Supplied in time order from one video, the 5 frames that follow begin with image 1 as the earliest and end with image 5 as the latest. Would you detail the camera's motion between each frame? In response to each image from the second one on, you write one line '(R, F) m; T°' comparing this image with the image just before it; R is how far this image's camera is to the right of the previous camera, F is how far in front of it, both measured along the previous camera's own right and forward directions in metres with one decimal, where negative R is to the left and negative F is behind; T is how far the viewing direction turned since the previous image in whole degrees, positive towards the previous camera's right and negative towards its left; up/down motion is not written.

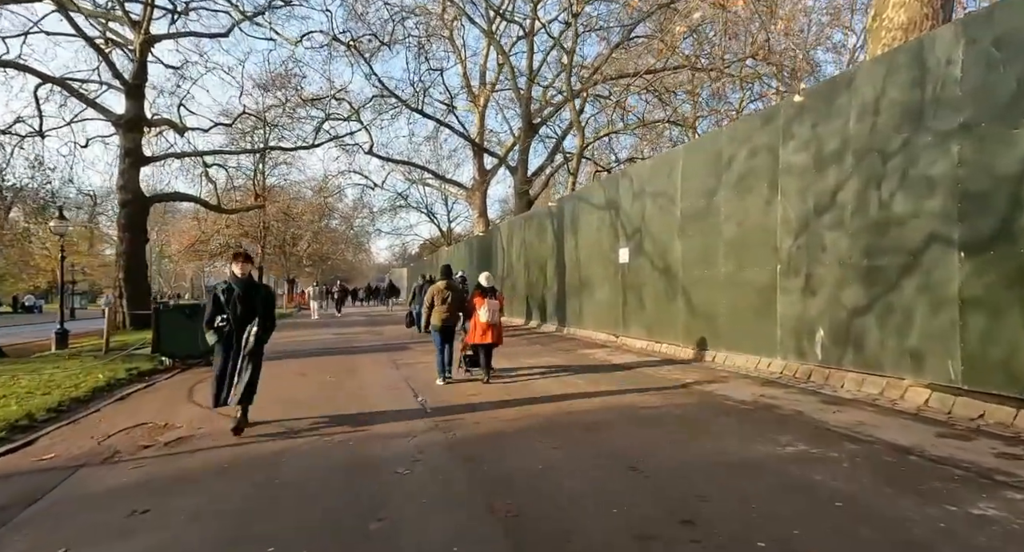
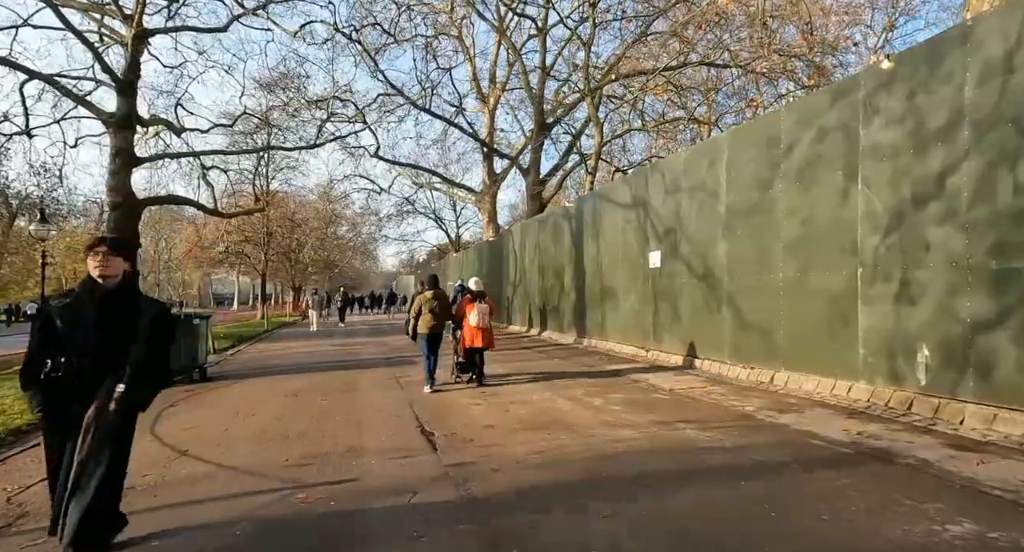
(-0.2, +1.6) m; -1°
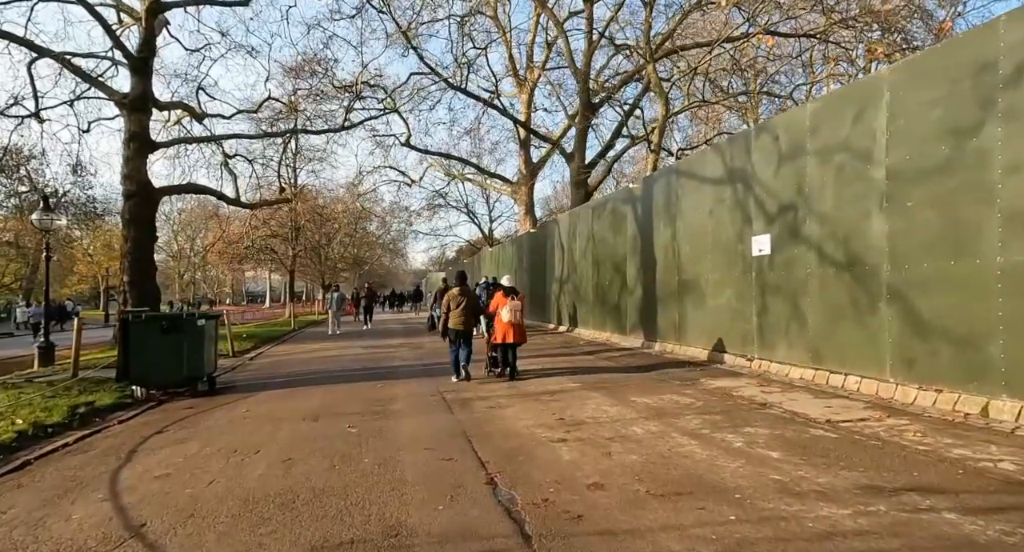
(-0.7, +2.5) m; -2°
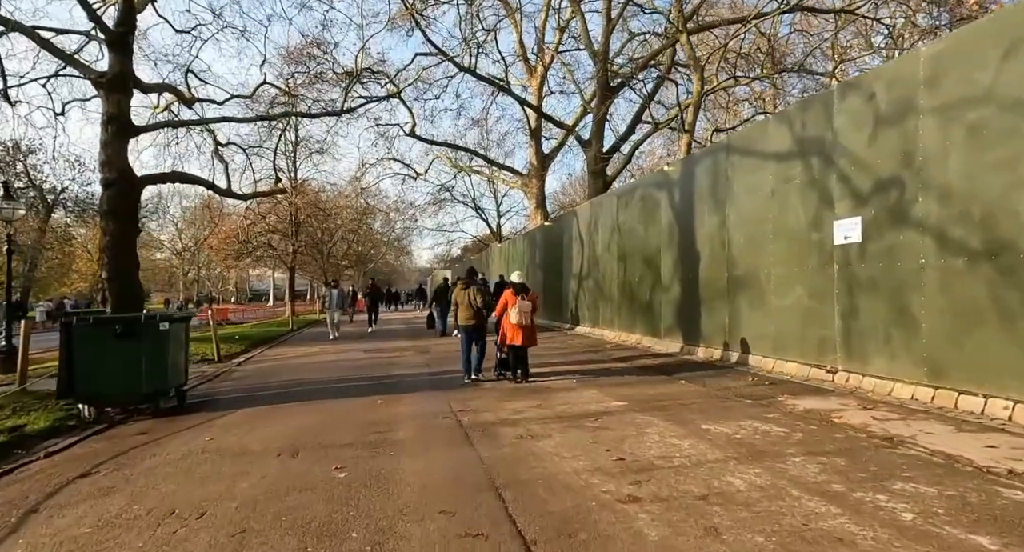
(-0.3, +2.0) m; 0°
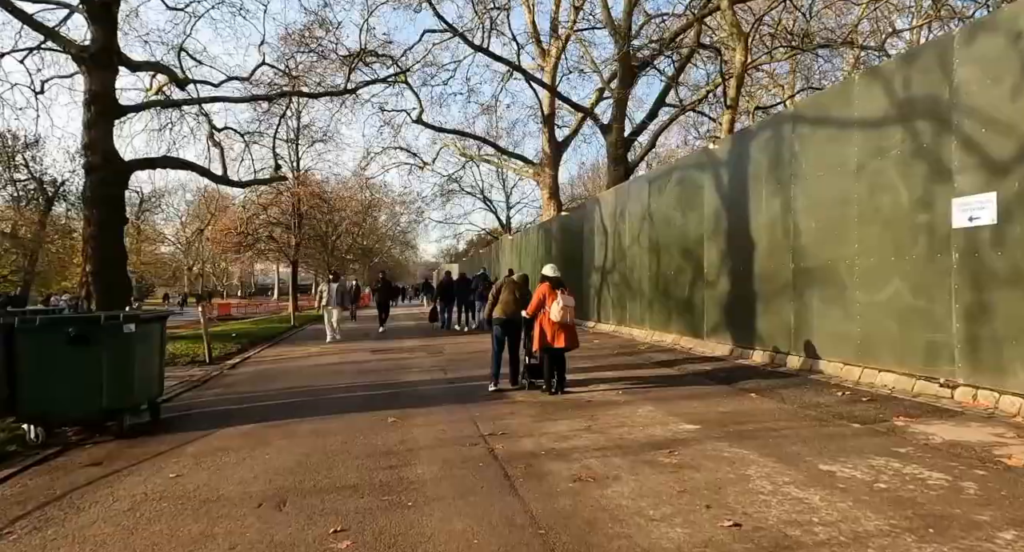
(-0.4, +1.7) m; 0°
